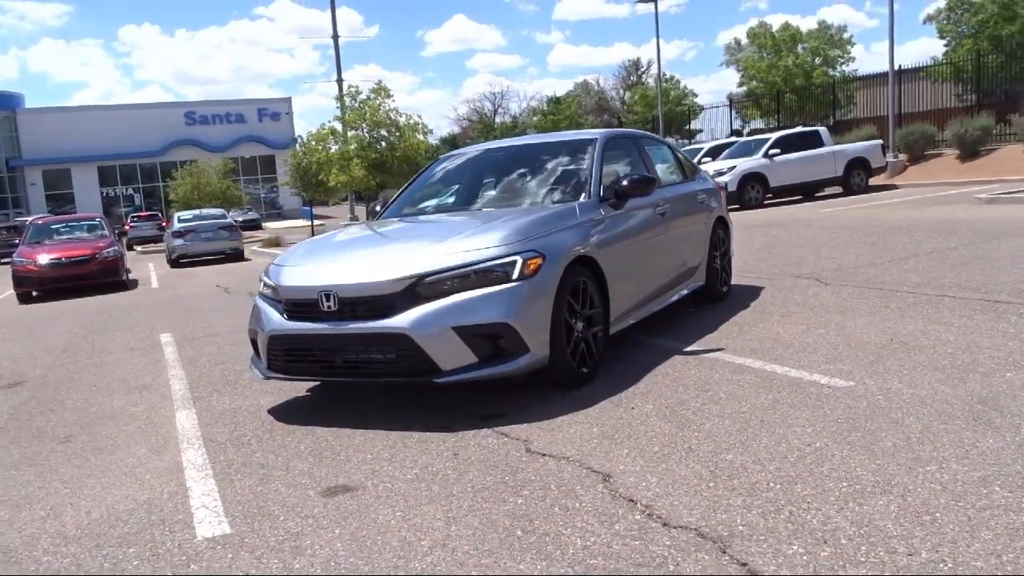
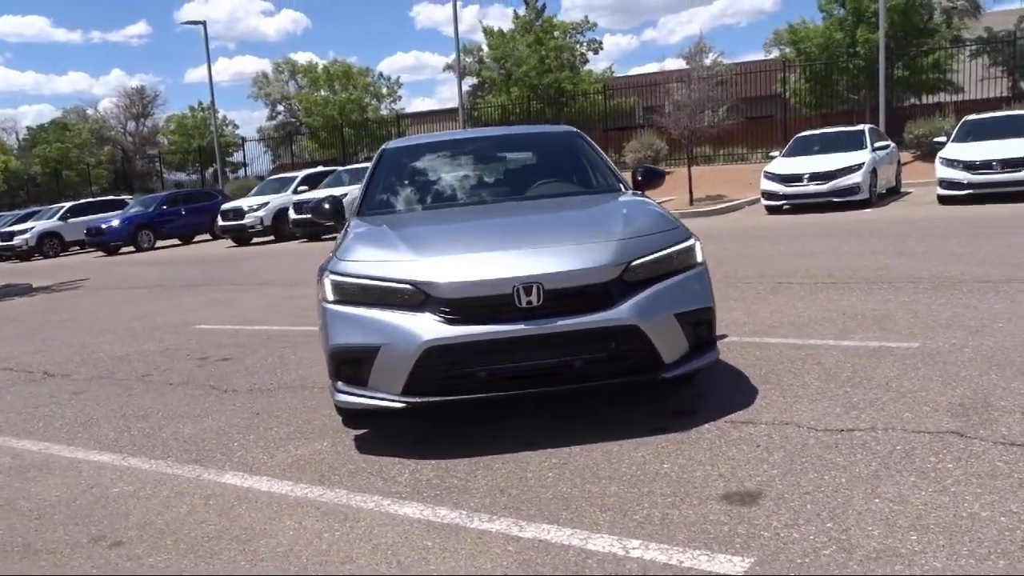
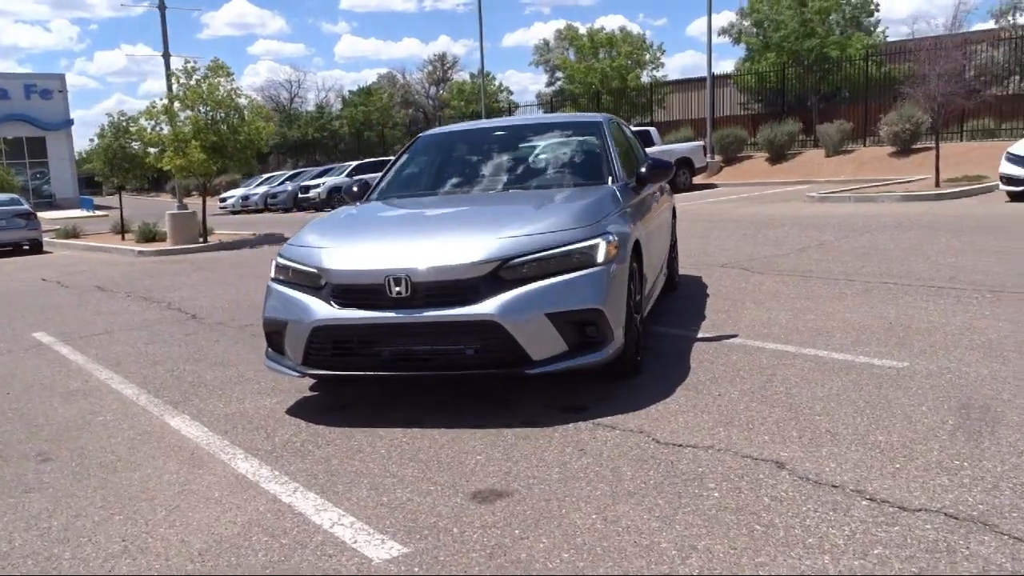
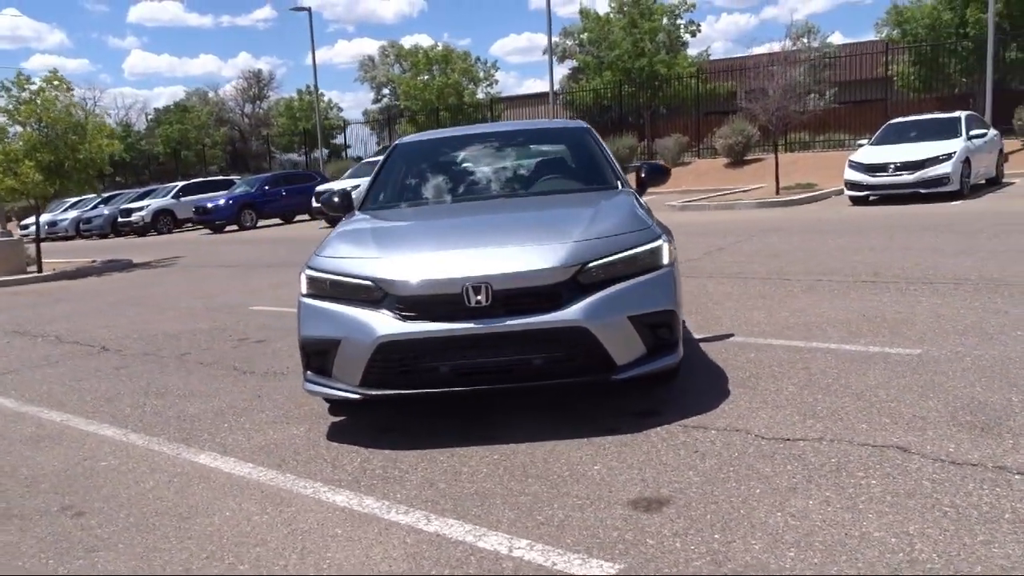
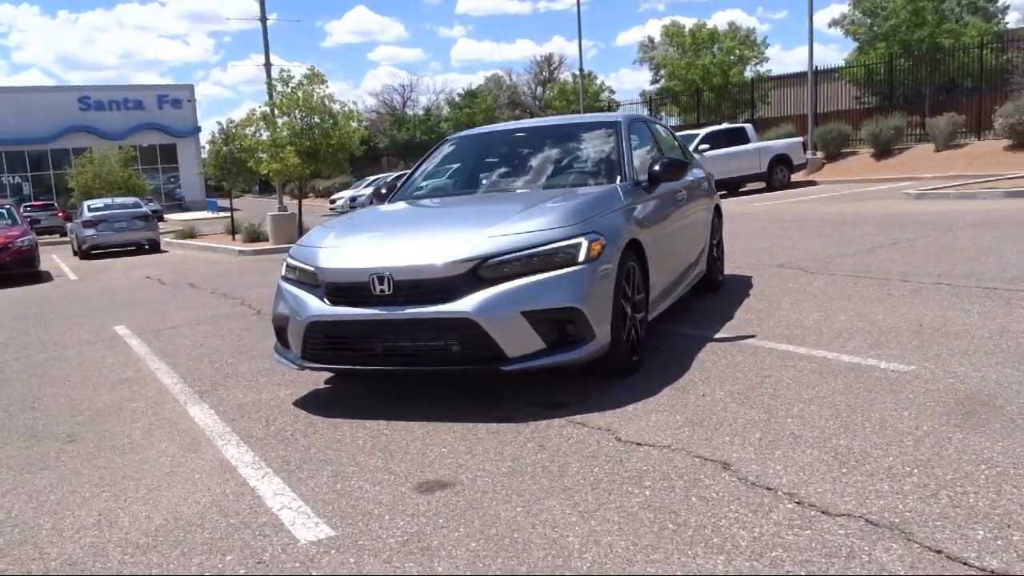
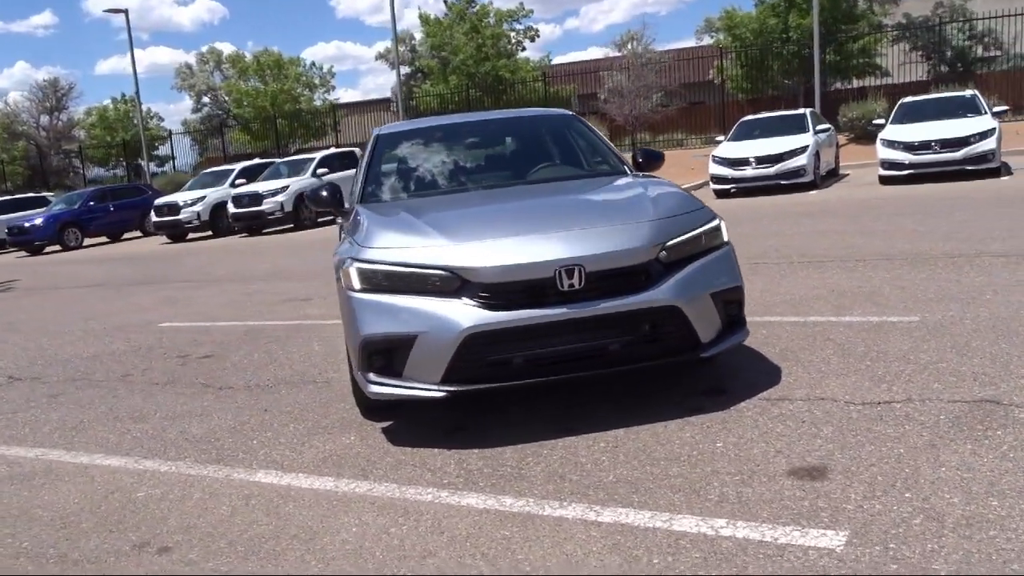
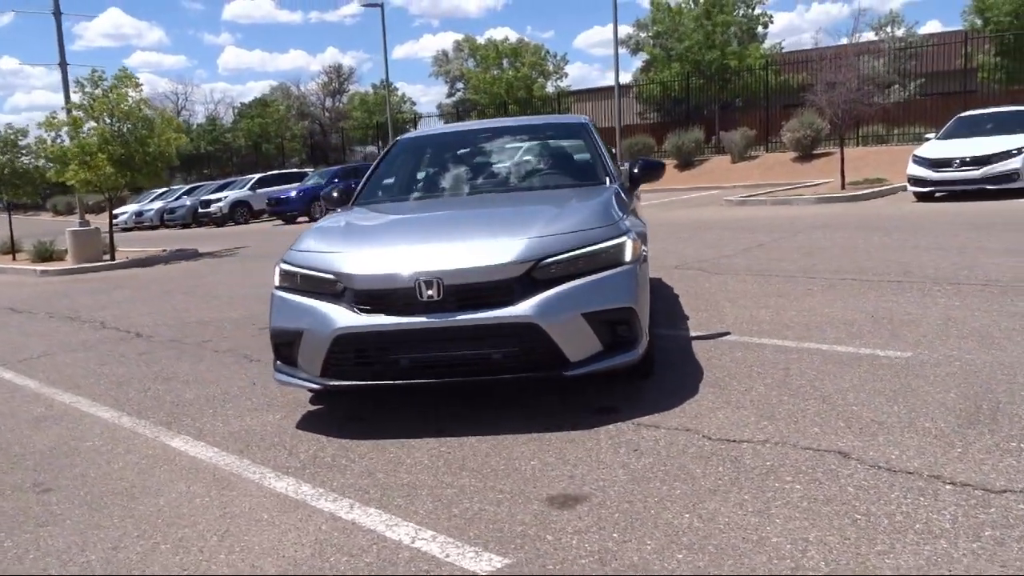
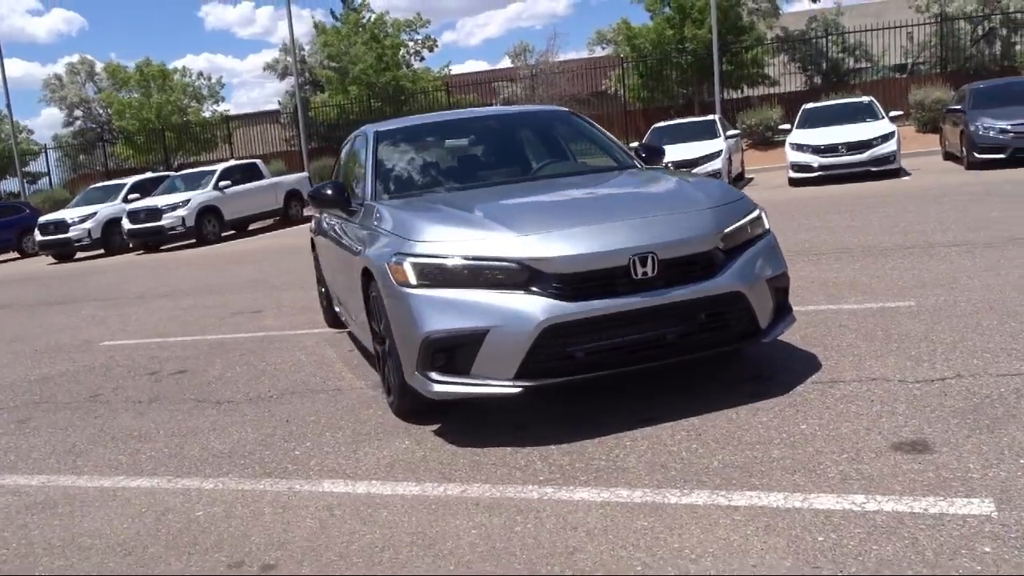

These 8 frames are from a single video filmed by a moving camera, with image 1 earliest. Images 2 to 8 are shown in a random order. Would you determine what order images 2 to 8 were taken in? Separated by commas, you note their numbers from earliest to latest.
5, 3, 7, 4, 2, 6, 8
